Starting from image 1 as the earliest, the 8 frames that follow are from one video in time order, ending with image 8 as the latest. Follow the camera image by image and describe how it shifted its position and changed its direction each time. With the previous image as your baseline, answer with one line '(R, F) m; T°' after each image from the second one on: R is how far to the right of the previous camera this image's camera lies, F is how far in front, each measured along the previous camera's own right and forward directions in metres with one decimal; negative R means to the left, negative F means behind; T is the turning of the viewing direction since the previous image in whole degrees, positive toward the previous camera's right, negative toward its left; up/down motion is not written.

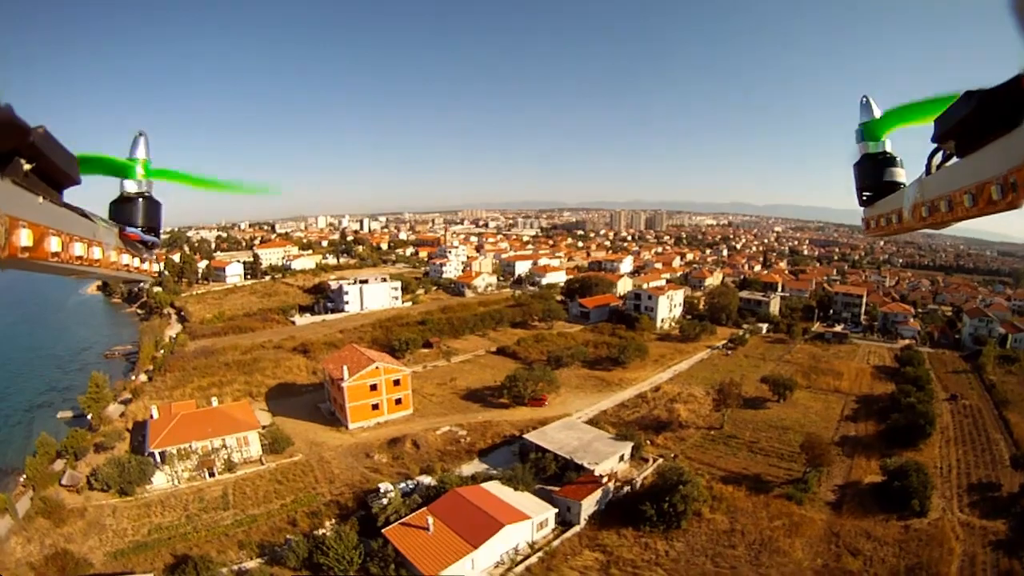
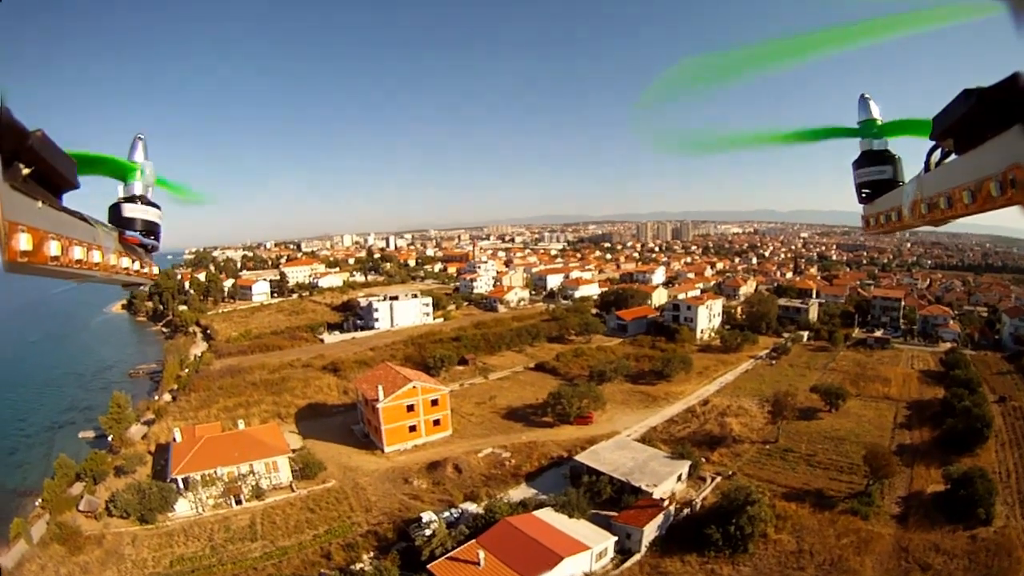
(-0.5, +1.0) m; -2°
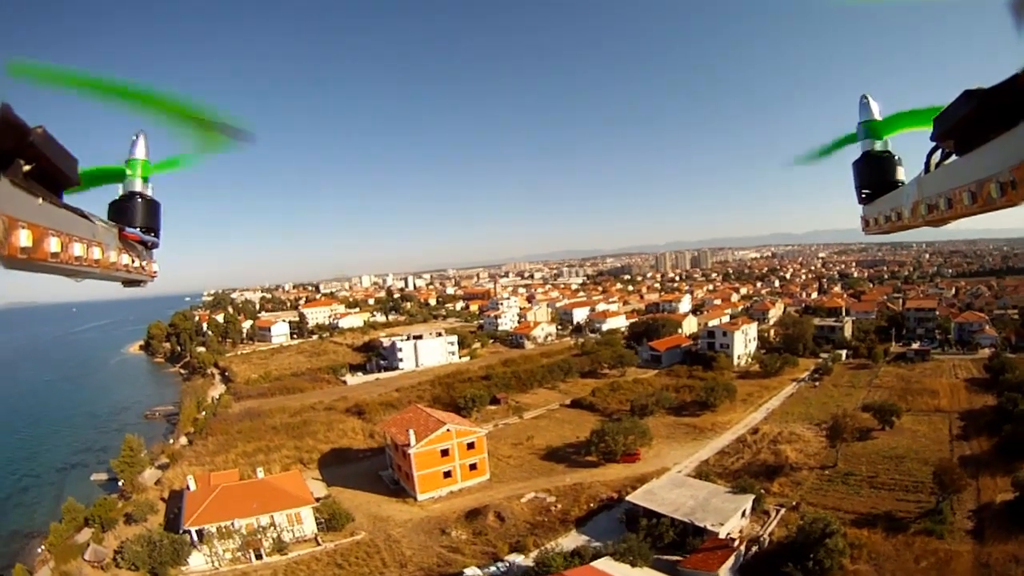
(-0.5, +0.9) m; -2°
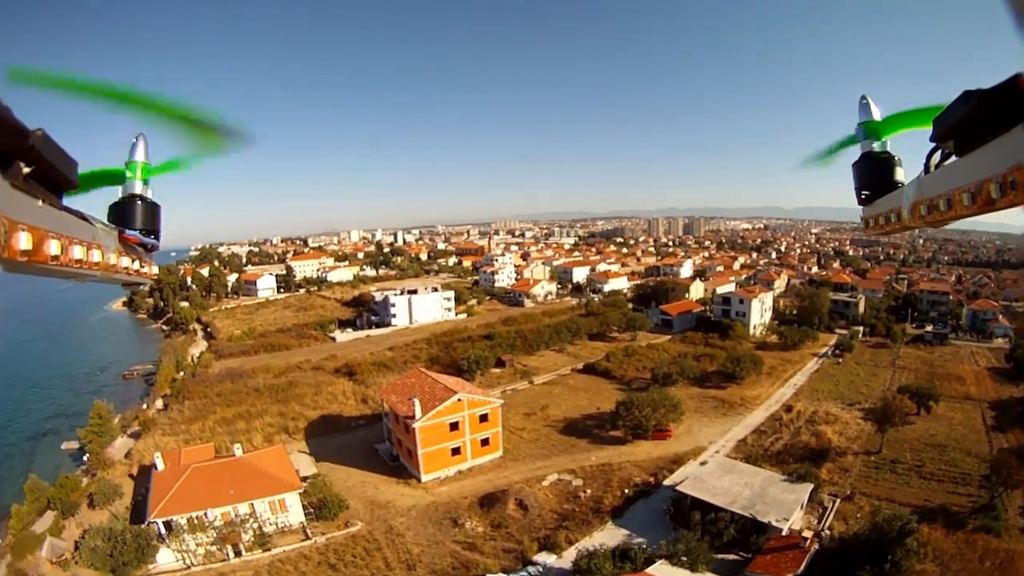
(-0.7, +2.0) m; +2°
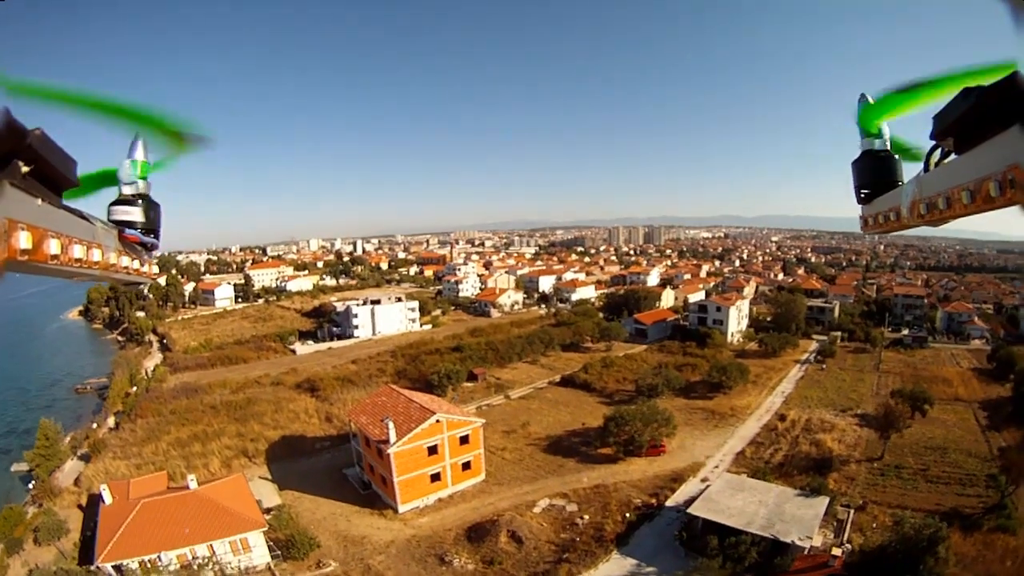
(-0.5, +0.9) m; +4°
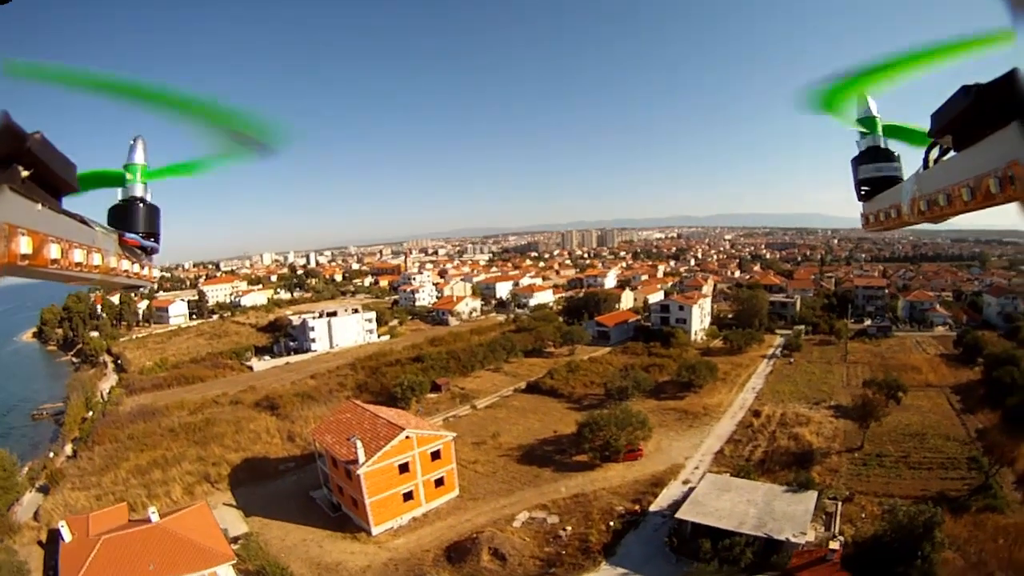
(-0.3, +0.5) m; +5°
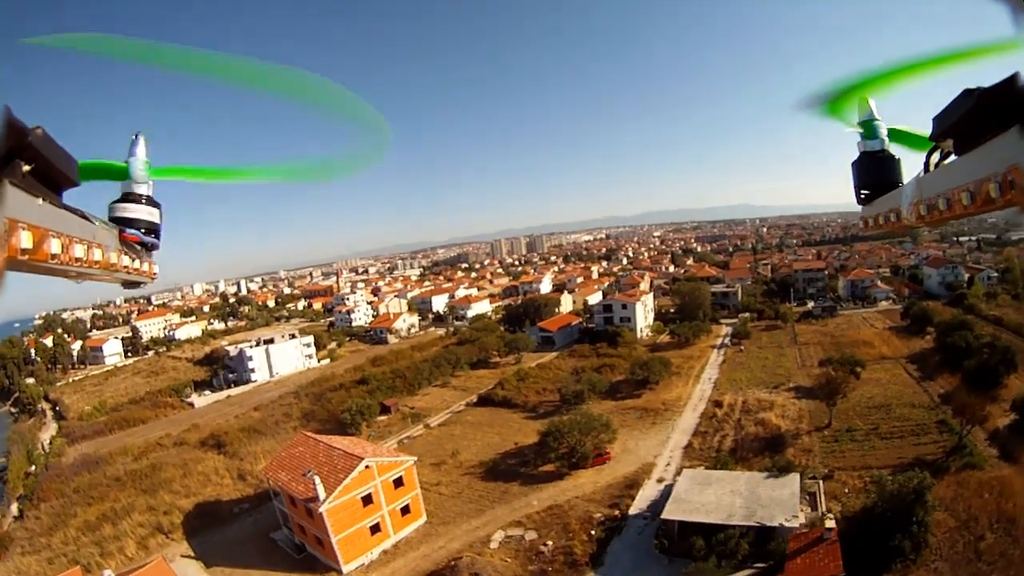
(-0.5, +0.4) m; +7°
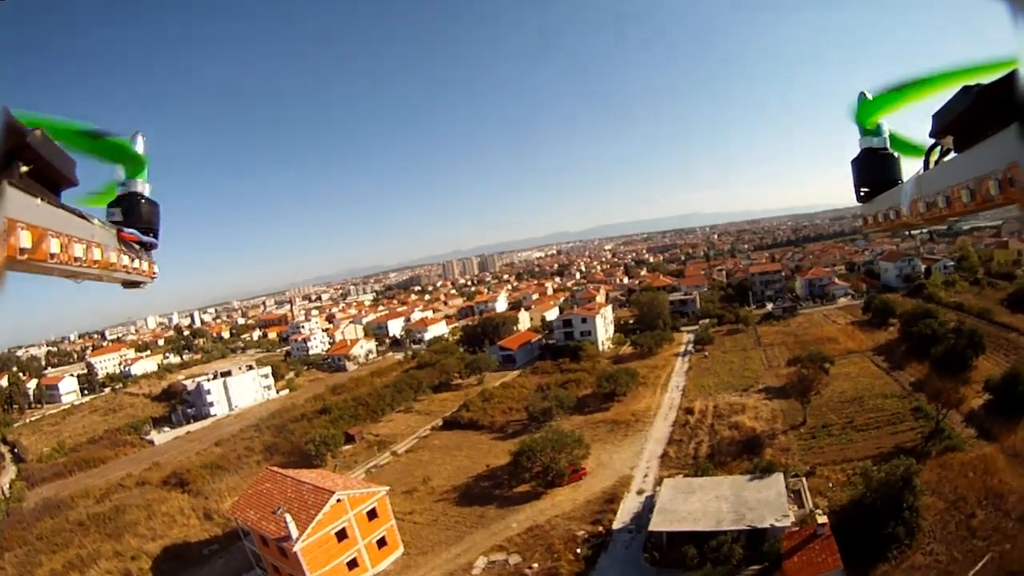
(-0.4, +0.1) m; +5°
